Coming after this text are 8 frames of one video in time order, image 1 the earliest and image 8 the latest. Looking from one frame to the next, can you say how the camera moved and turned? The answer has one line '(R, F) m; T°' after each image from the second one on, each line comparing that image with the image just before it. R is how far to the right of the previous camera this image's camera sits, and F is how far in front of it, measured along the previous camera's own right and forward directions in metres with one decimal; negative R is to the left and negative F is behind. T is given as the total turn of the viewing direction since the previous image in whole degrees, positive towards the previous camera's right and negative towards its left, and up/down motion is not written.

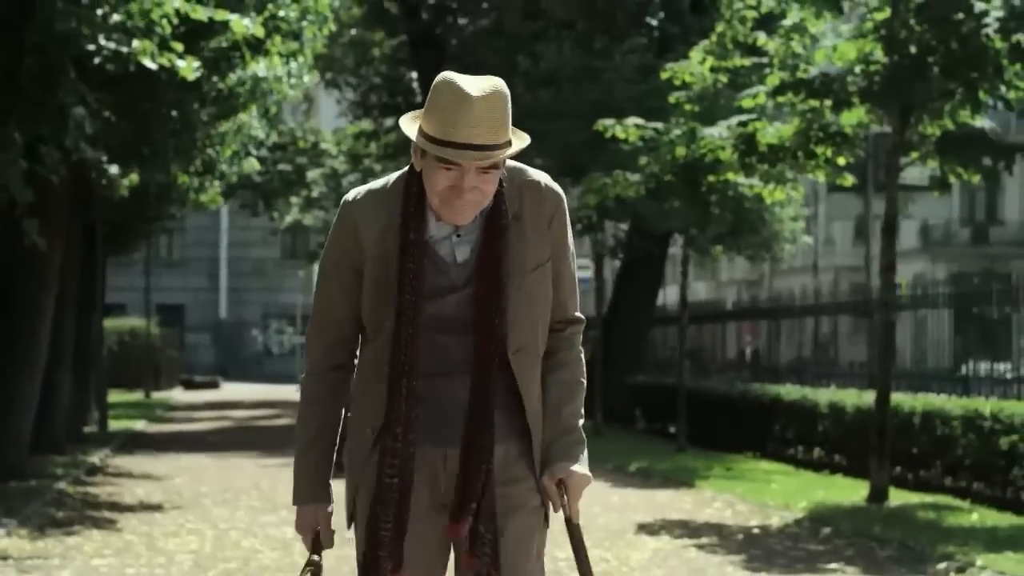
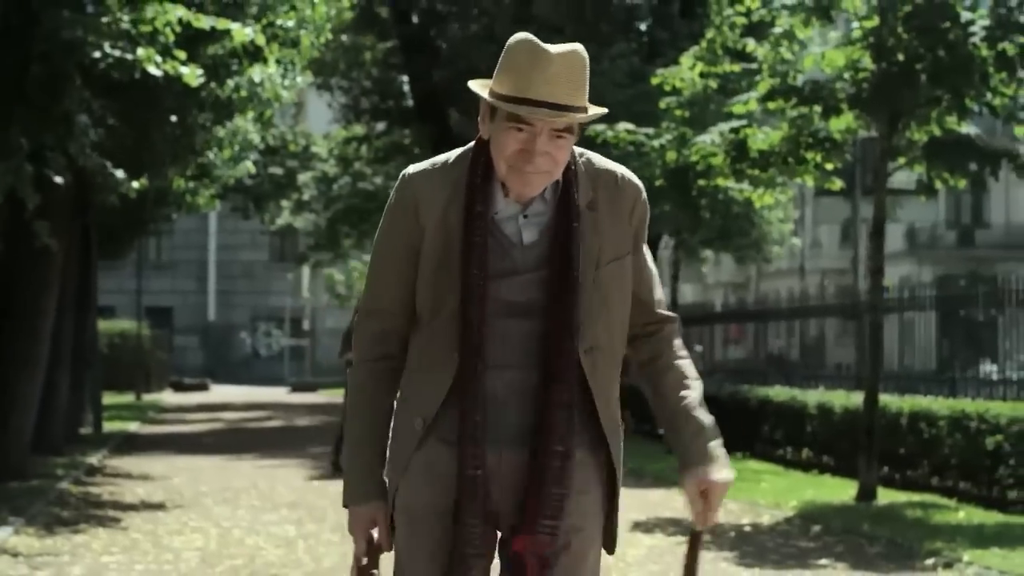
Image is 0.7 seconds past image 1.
(-0.1, -0.3) m; 0°
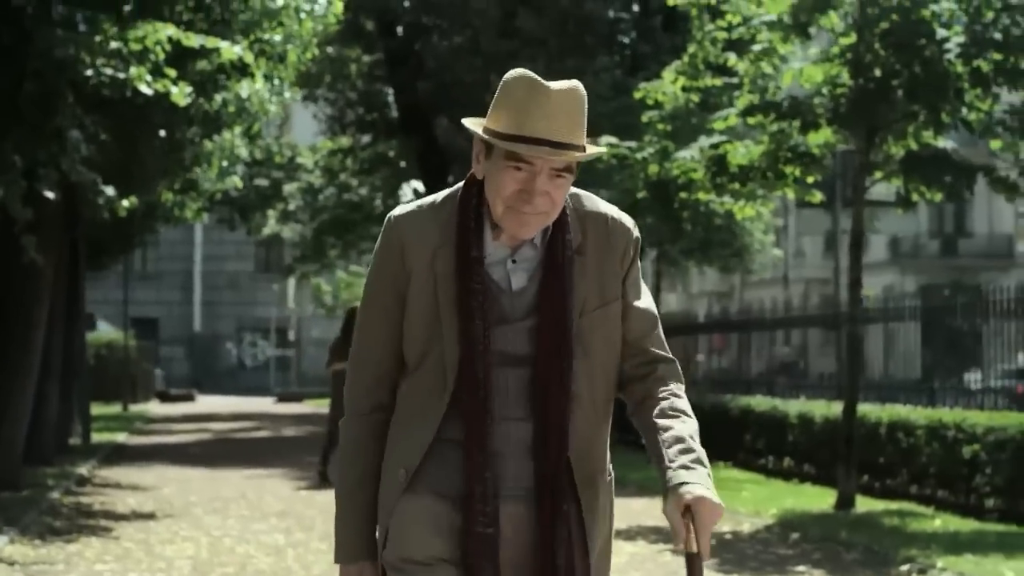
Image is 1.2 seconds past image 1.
(0.0, -0.3) m; 0°
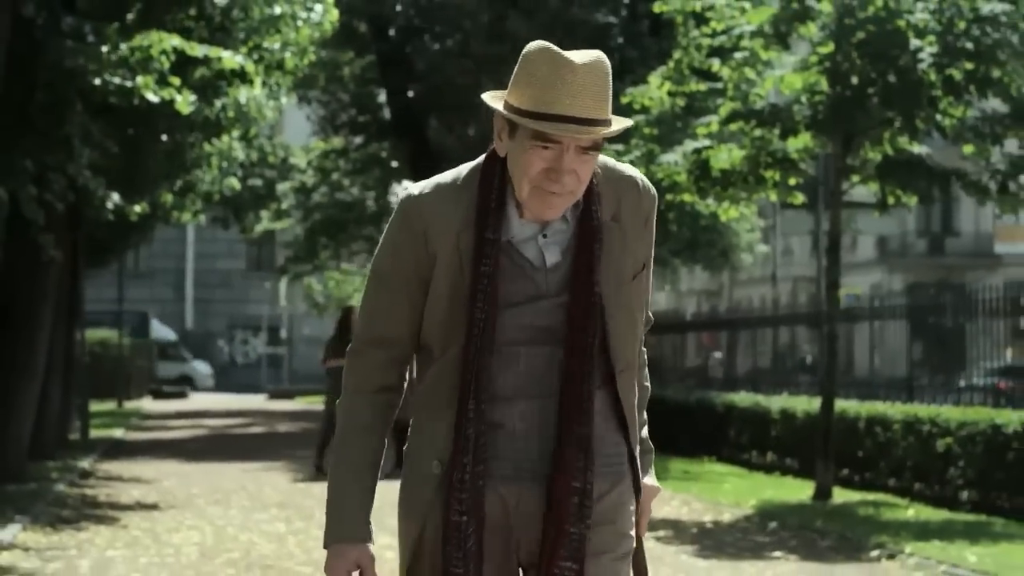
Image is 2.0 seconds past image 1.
(0.0, -0.6) m; 0°
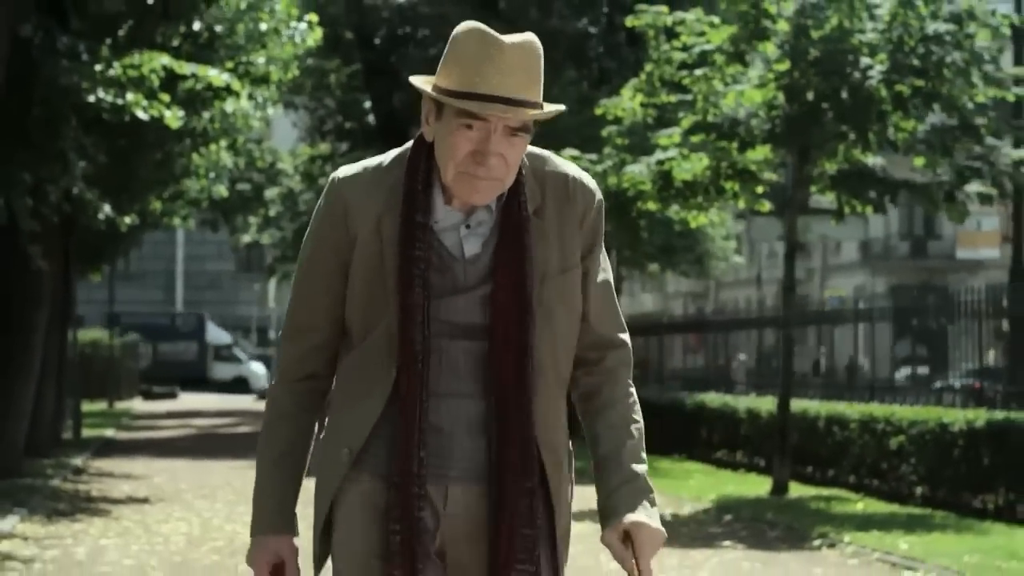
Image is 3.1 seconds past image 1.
(+0.2, -0.9) m; 0°
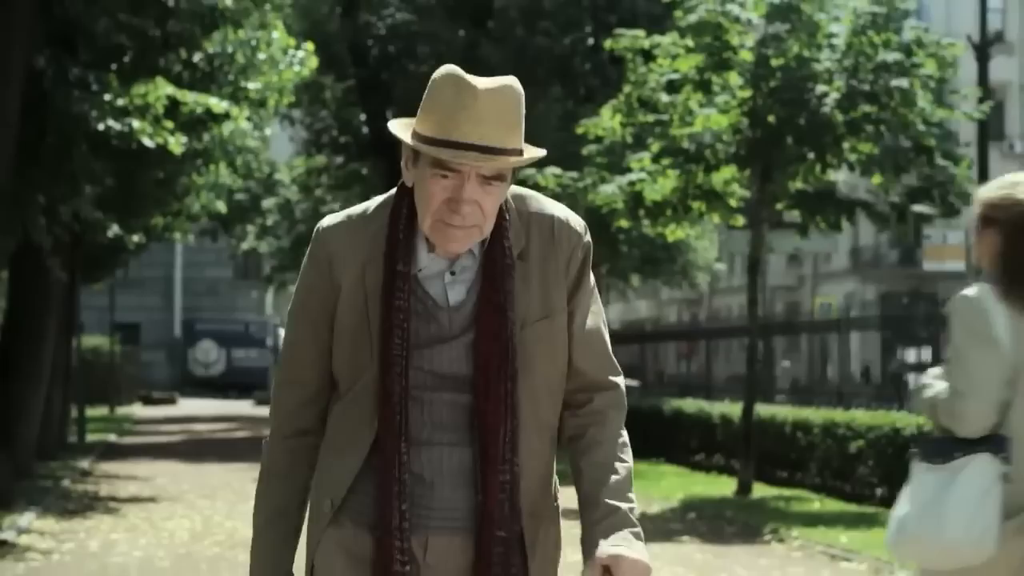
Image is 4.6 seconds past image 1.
(+0.2, -1.2) m; 0°
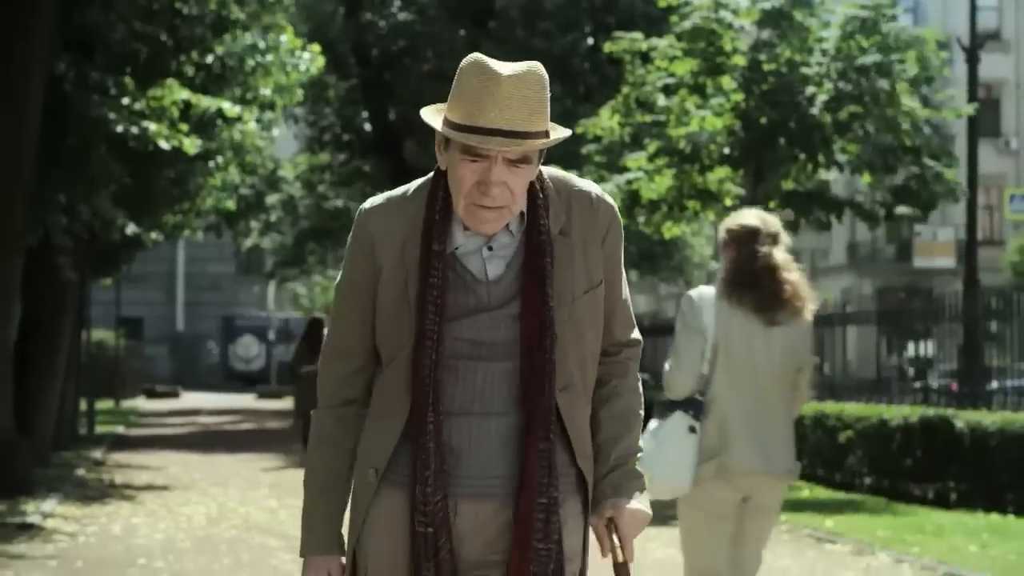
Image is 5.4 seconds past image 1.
(0.0, -0.7) m; 0°
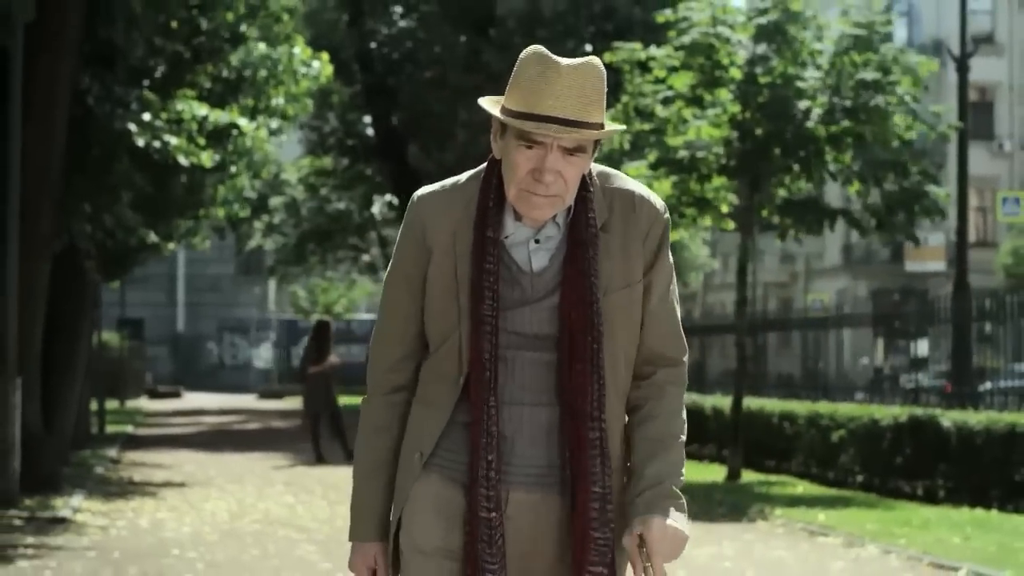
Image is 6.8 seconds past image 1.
(-0.1, -0.7) m; 0°
